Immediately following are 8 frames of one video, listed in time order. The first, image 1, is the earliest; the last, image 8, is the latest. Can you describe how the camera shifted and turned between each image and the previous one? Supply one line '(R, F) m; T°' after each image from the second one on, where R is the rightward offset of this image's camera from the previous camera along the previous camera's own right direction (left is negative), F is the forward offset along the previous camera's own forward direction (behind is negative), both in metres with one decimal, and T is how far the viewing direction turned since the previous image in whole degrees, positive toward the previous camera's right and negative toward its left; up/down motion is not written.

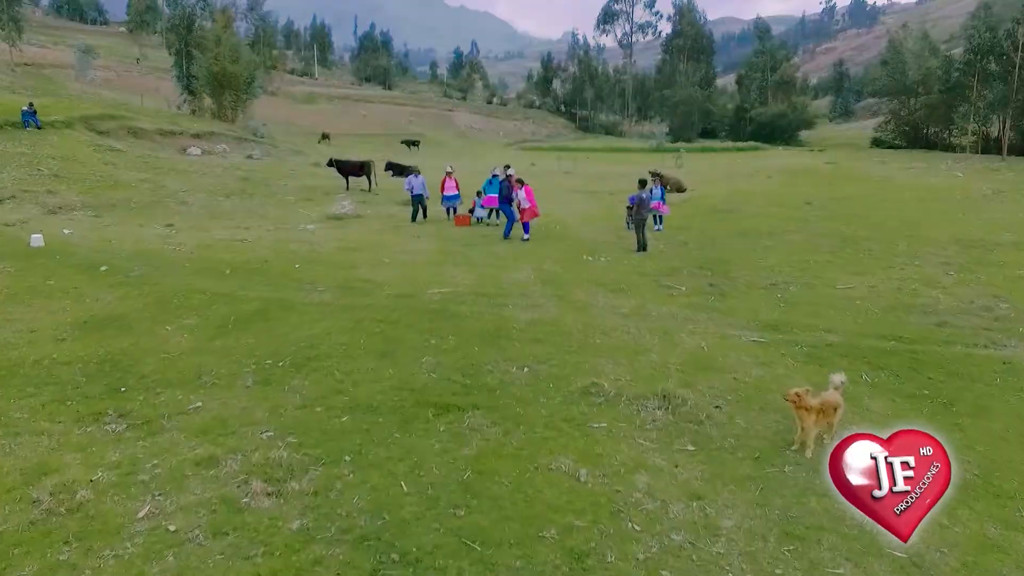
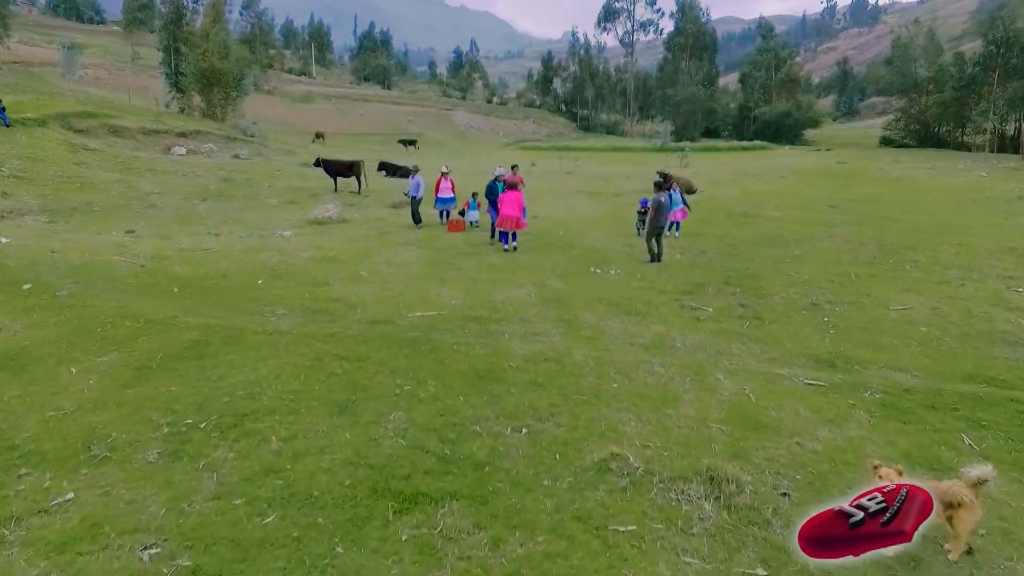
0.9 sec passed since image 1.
(+0.1, +1.7) m; 0°
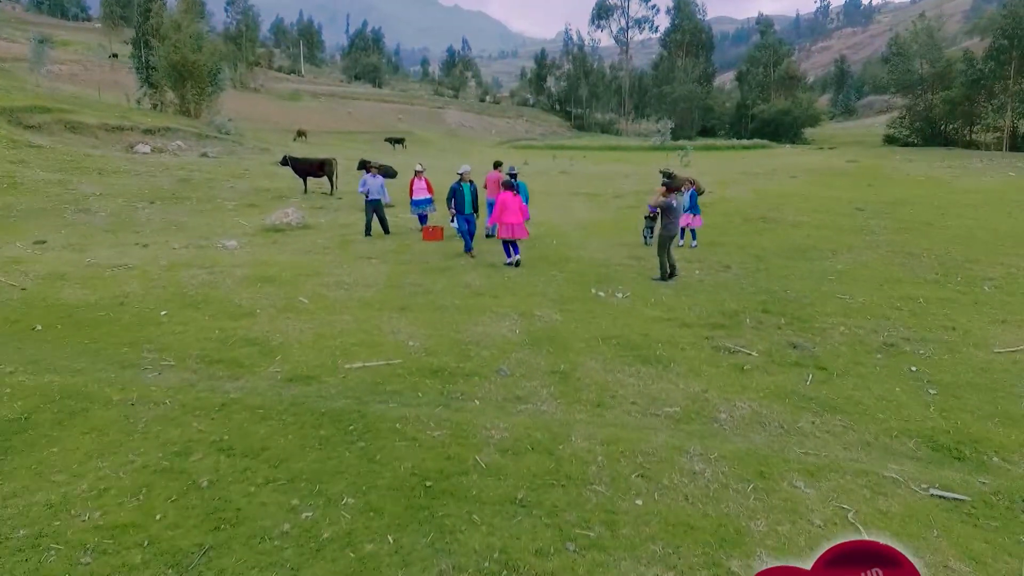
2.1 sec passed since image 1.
(+0.2, +2.4) m; +1°
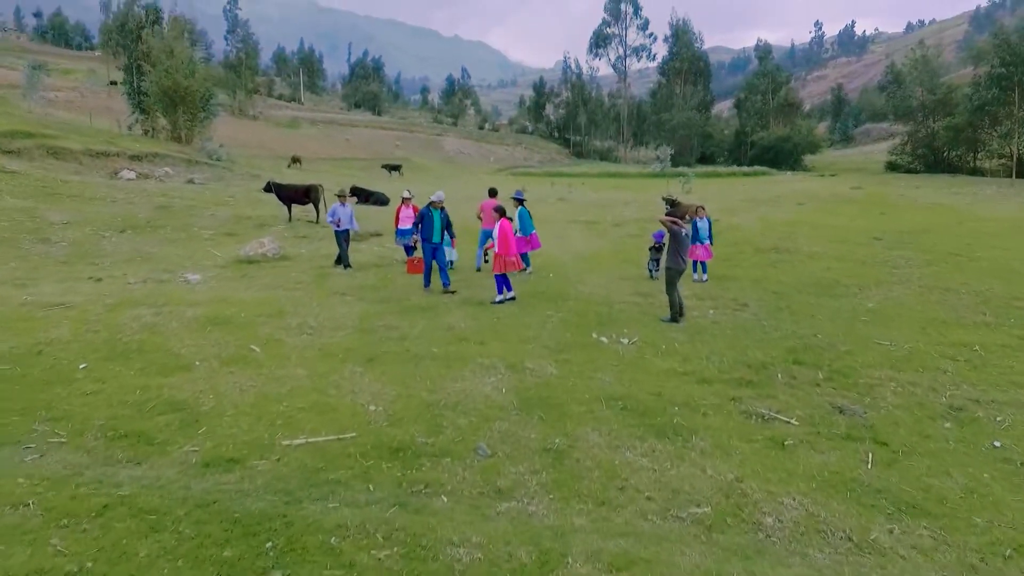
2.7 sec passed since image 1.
(+0.1, +1.3) m; 0°
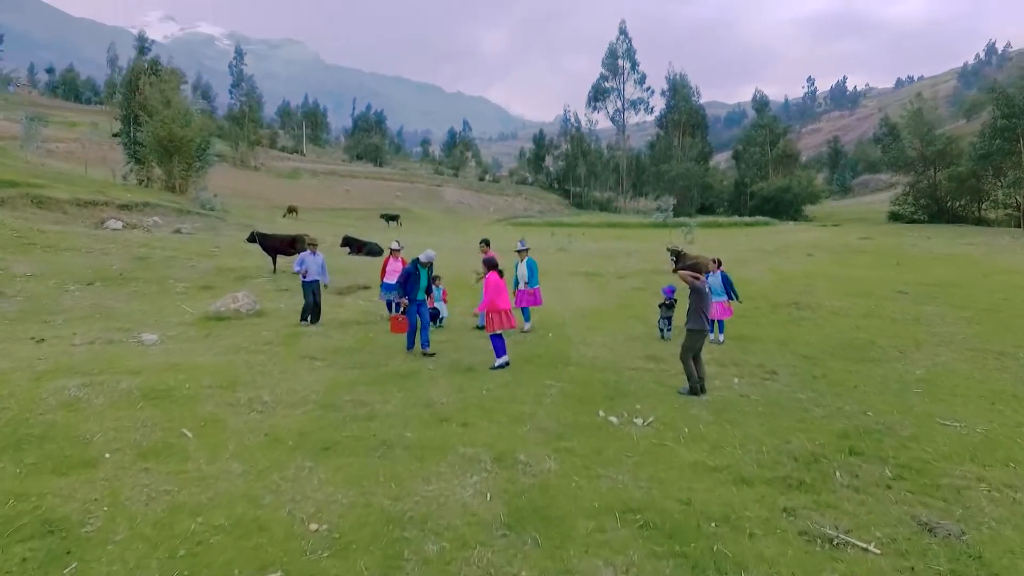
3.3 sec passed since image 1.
(+0.1, +1.3) m; 0°
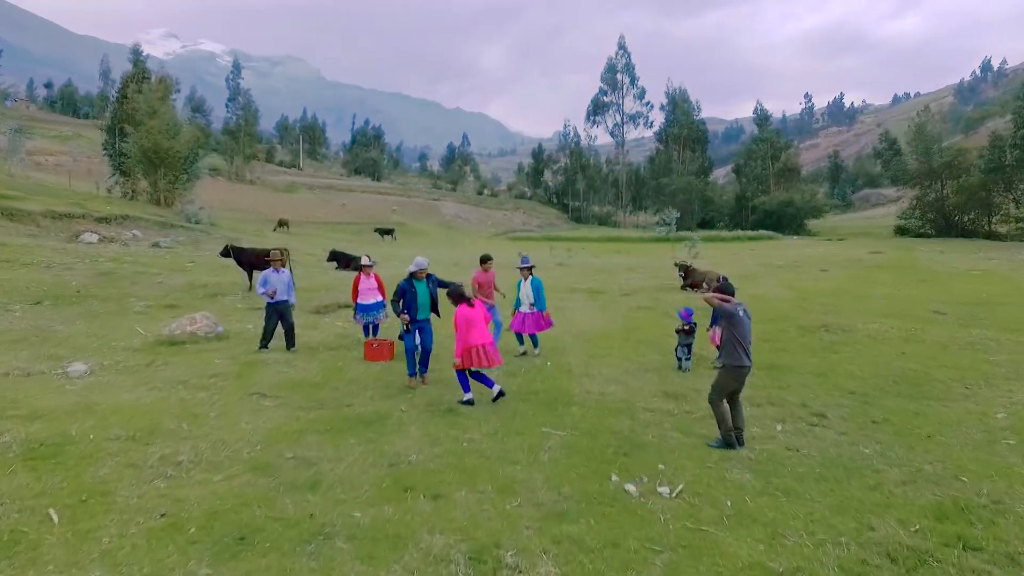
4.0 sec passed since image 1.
(+0.1, +1.6) m; 0°
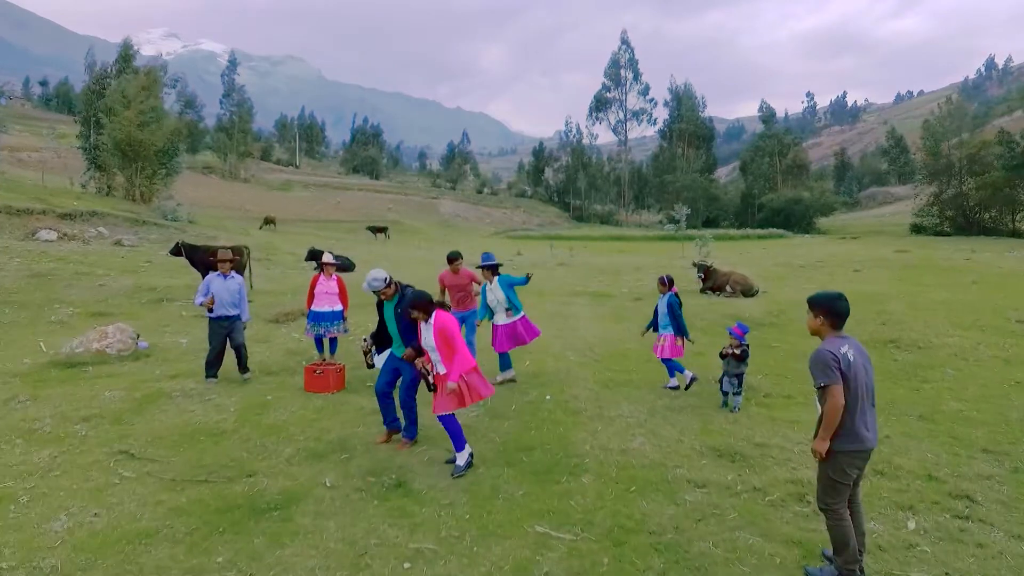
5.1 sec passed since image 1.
(+0.2, +2.6) m; 0°
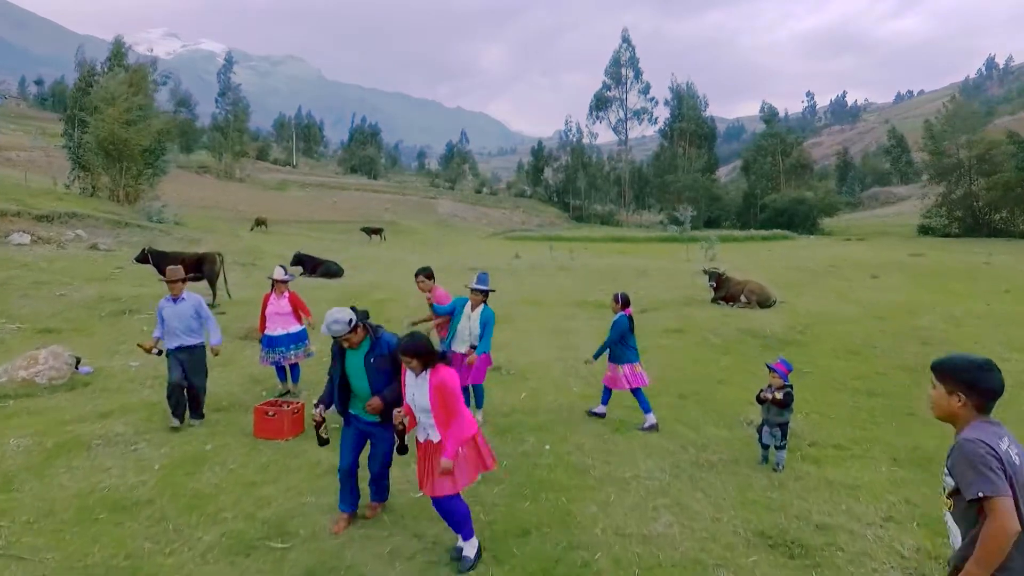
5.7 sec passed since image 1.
(+0.1, +1.4) m; 0°
